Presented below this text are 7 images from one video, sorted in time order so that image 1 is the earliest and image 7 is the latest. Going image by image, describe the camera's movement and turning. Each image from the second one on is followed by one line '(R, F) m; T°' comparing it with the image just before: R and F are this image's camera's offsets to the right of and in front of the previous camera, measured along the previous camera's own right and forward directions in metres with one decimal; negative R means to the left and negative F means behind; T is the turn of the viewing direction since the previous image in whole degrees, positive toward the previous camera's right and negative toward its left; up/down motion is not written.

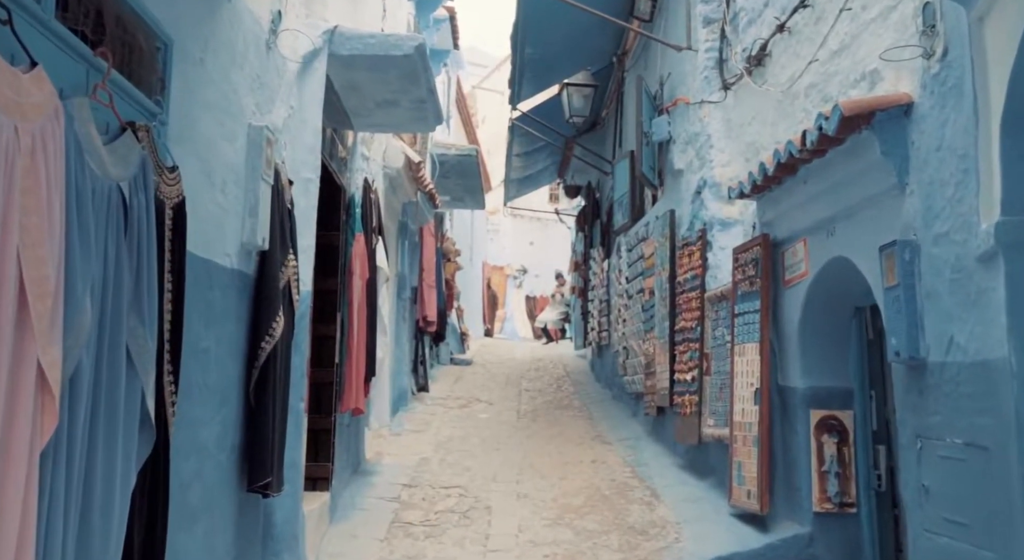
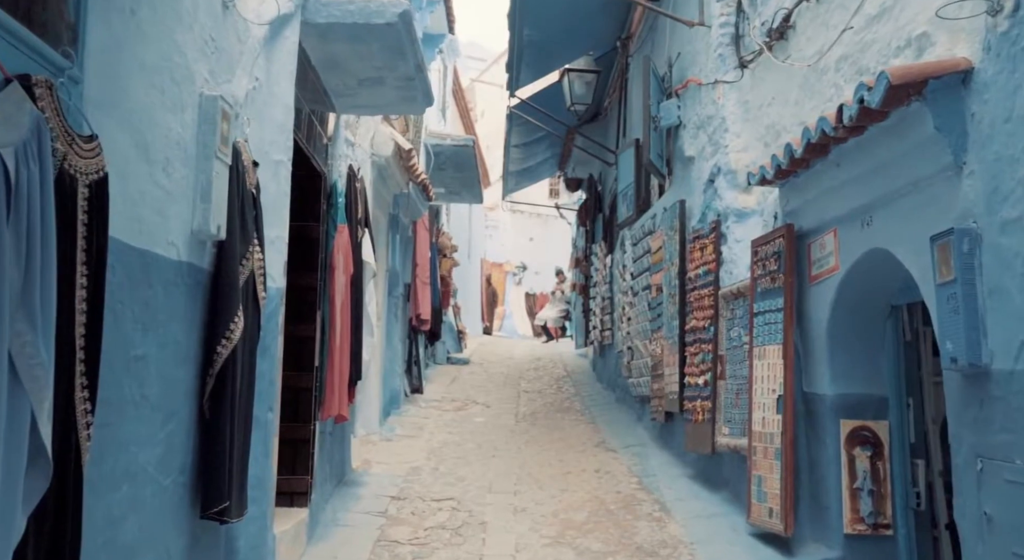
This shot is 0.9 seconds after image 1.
(0.0, +0.6) m; 0°
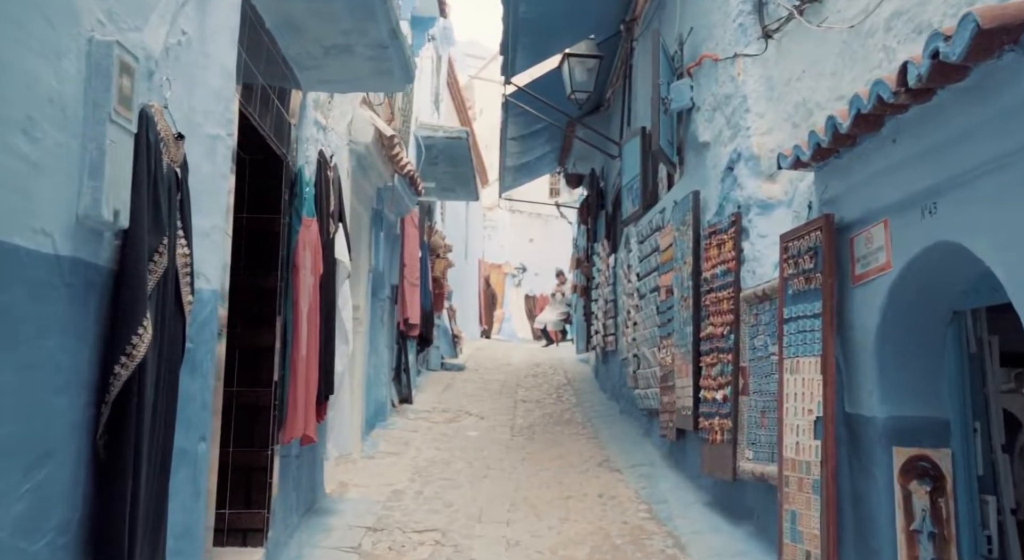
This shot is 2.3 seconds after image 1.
(+0.1, +0.9) m; 0°
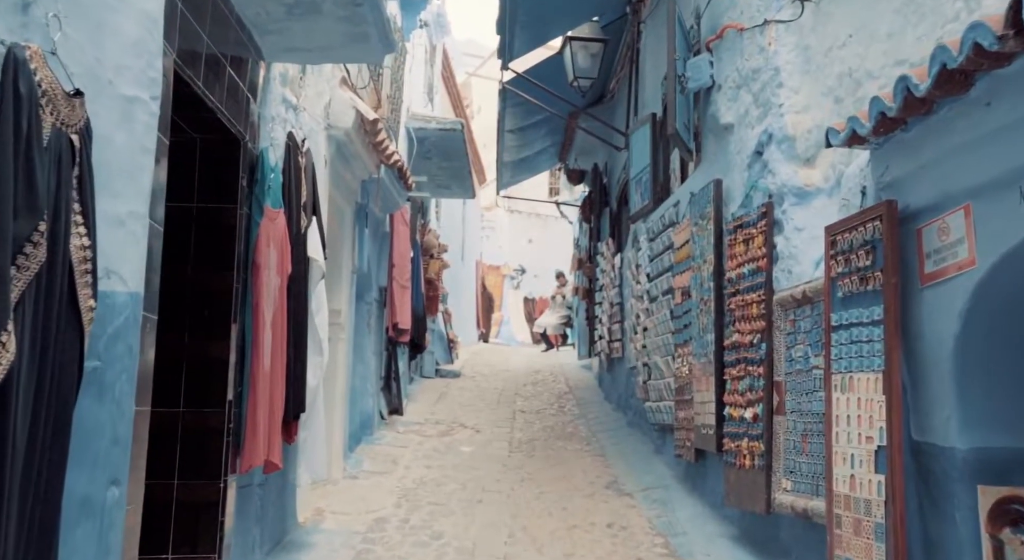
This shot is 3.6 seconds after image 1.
(0.0, +0.8) m; 0°
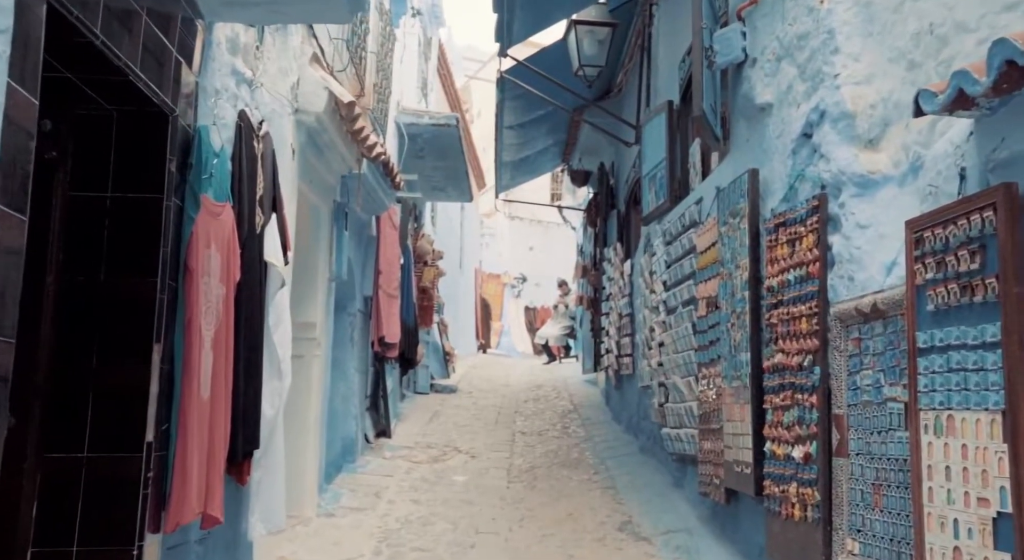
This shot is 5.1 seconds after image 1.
(0.0, +1.0) m; 0°
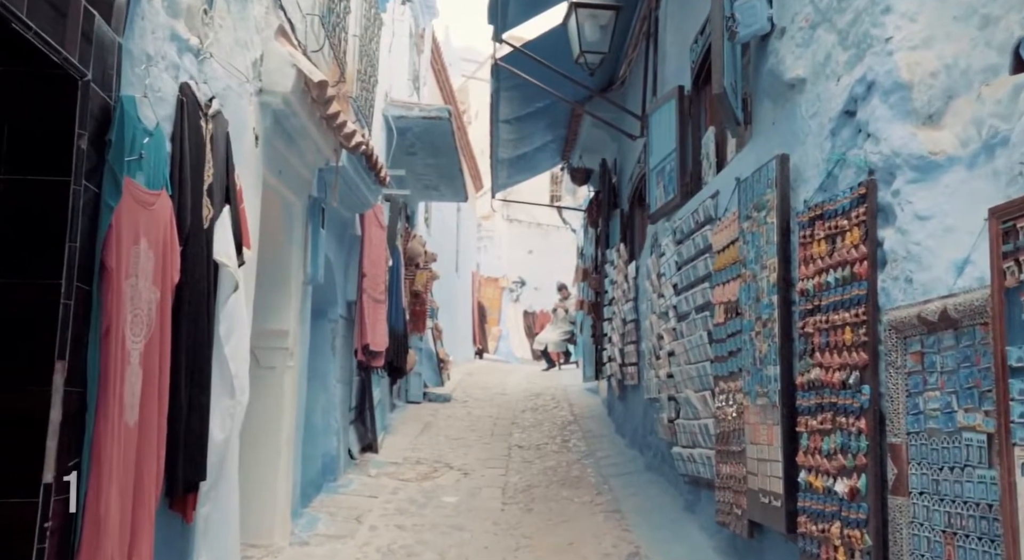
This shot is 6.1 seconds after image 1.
(0.0, +0.7) m; 0°
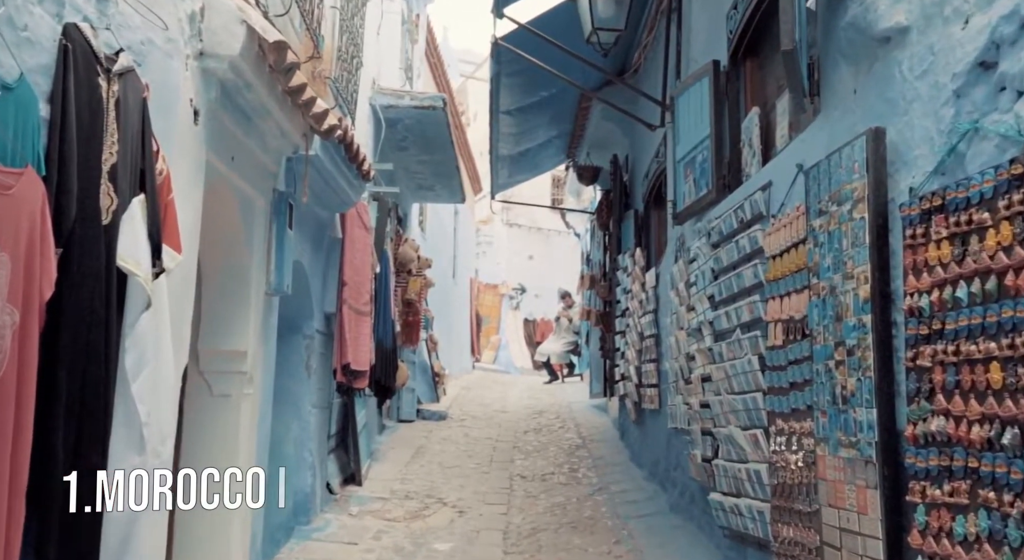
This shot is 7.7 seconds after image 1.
(0.0, +1.1) m; 0°
